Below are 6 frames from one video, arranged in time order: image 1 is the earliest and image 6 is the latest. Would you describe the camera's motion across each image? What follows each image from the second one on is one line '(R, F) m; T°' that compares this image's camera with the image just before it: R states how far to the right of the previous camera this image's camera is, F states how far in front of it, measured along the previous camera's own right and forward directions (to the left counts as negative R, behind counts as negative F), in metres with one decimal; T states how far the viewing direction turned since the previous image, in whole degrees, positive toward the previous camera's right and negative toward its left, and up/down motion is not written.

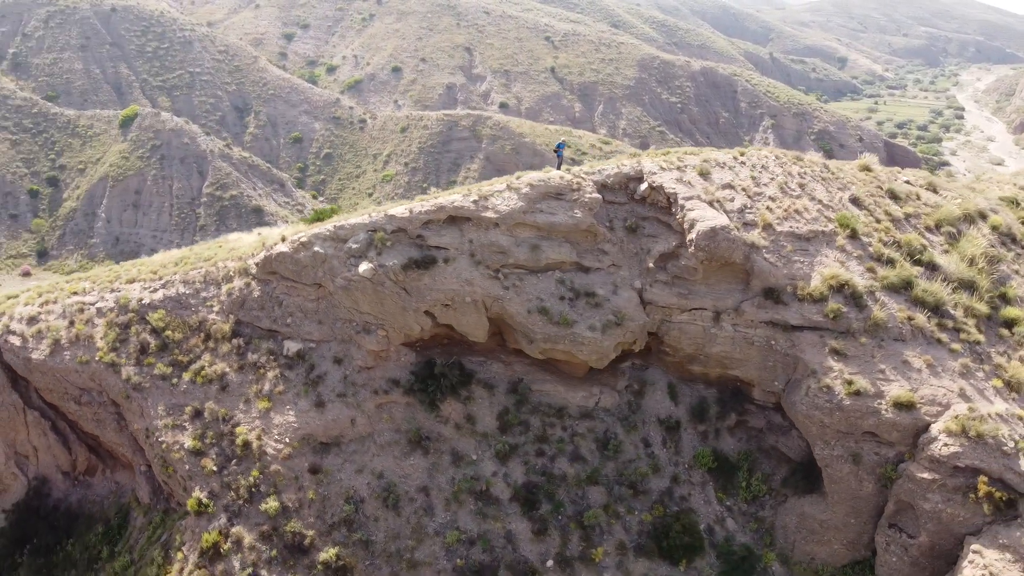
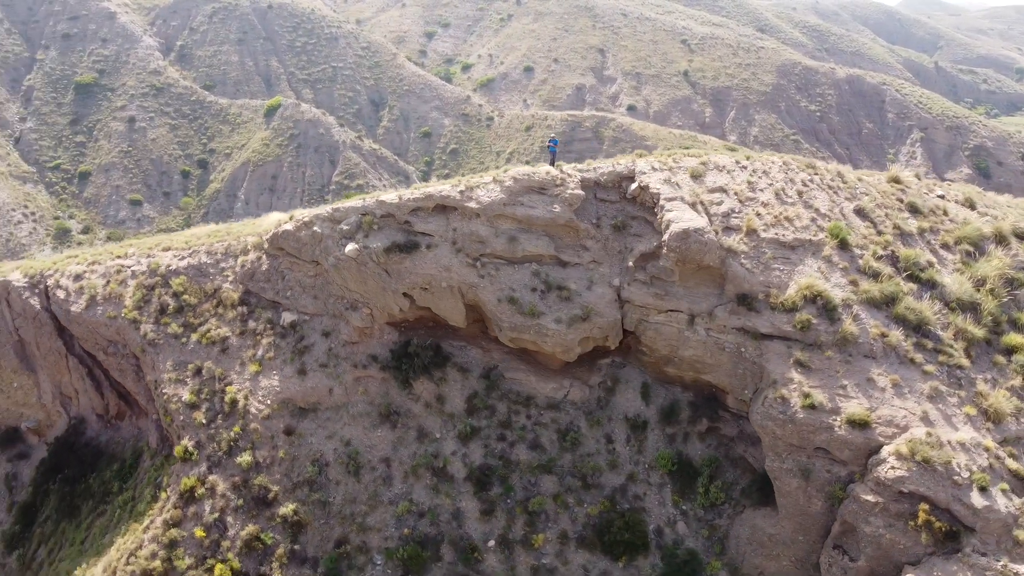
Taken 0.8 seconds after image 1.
(+3.7, -0.3) m; -10°
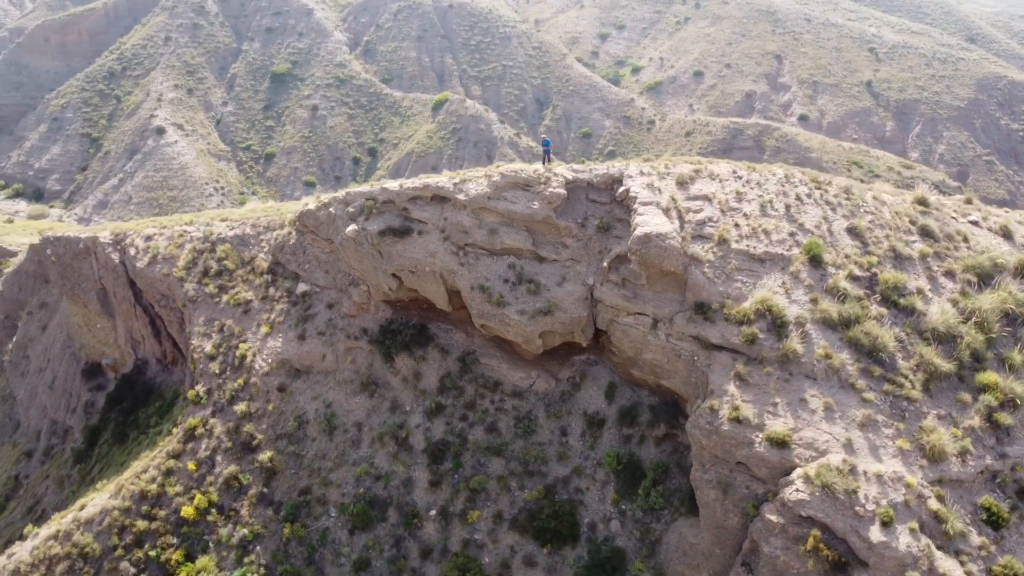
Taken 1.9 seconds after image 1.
(+4.8, -0.4) m; -12°
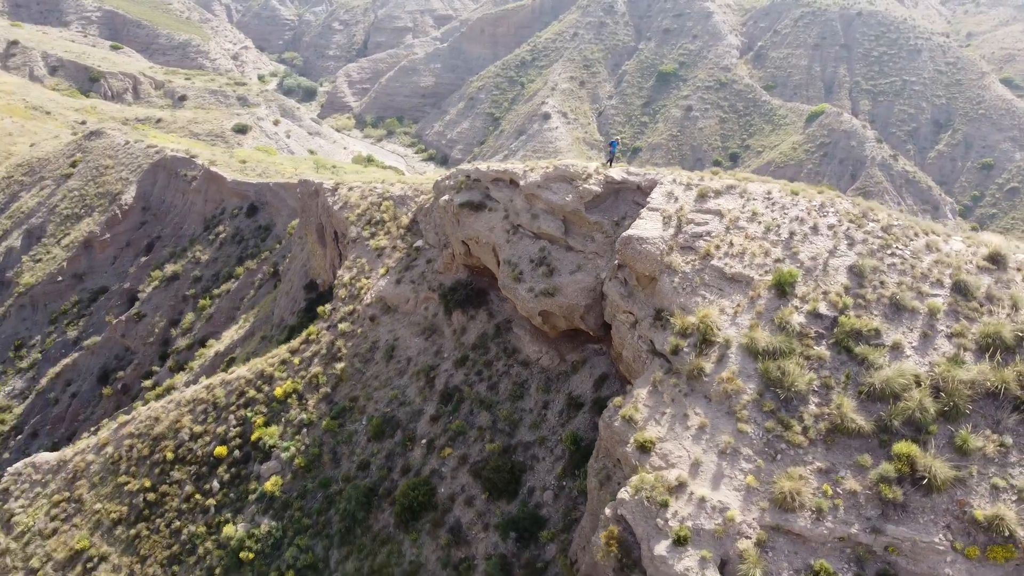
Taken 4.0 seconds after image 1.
(+9.5, 0.0) m; -27°
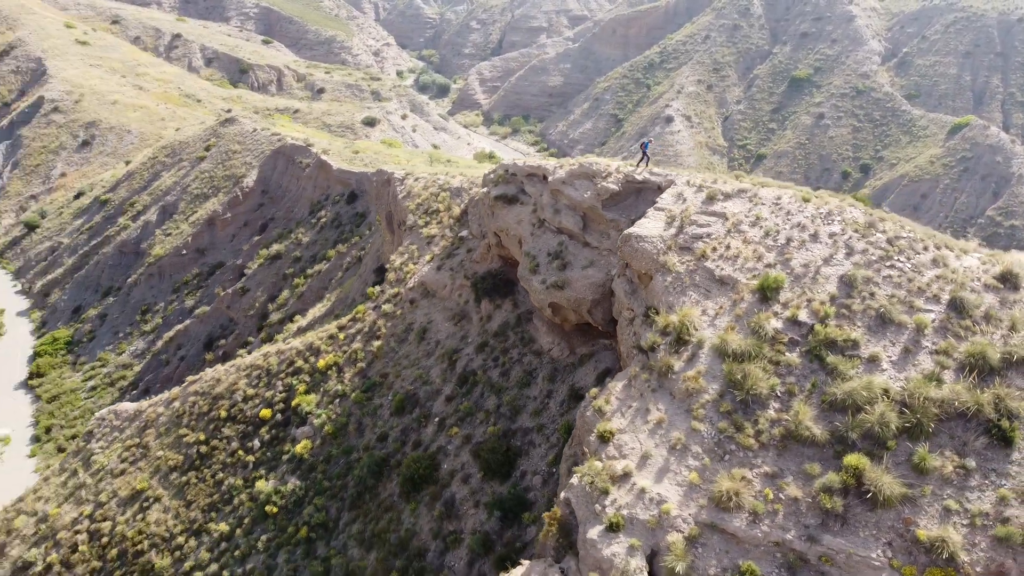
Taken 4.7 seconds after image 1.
(+3.1, -0.5) m; -9°
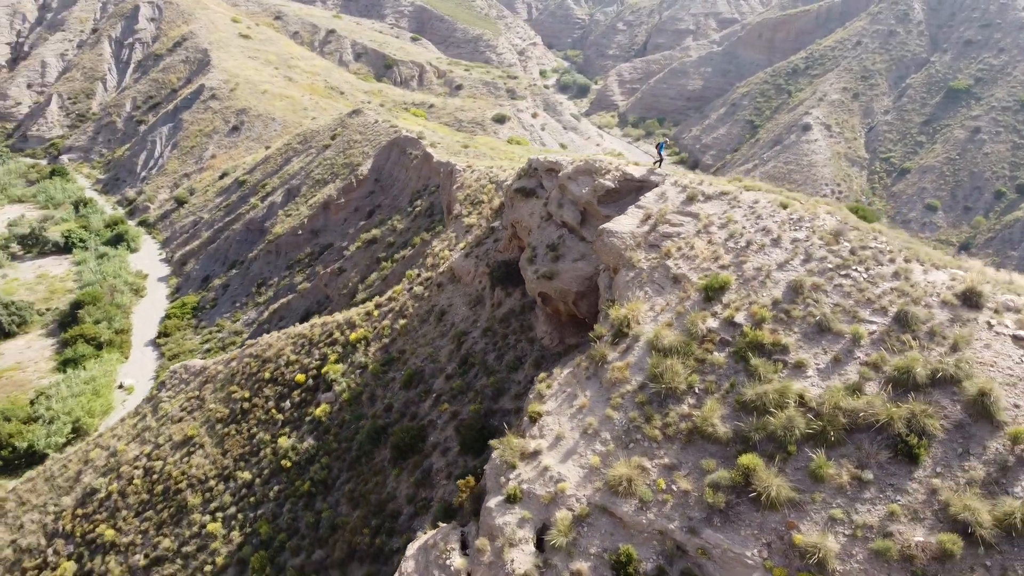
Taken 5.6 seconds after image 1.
(+4.2, -0.6) m; -10°
